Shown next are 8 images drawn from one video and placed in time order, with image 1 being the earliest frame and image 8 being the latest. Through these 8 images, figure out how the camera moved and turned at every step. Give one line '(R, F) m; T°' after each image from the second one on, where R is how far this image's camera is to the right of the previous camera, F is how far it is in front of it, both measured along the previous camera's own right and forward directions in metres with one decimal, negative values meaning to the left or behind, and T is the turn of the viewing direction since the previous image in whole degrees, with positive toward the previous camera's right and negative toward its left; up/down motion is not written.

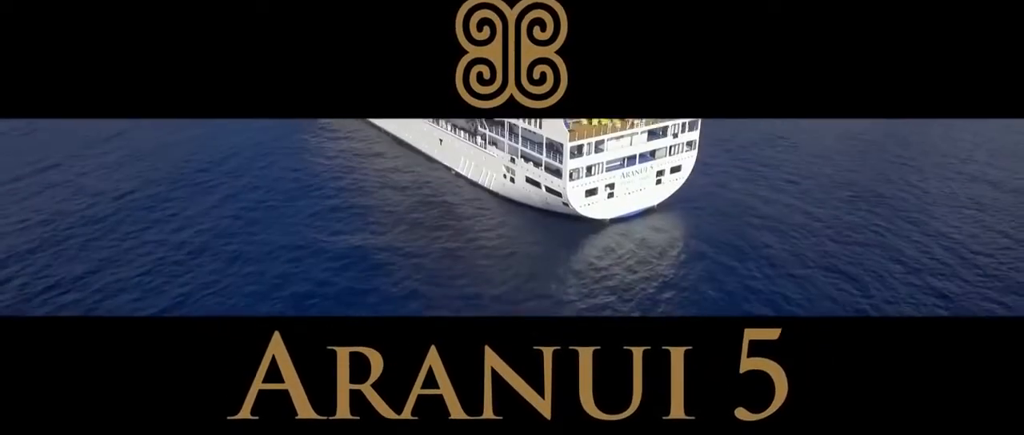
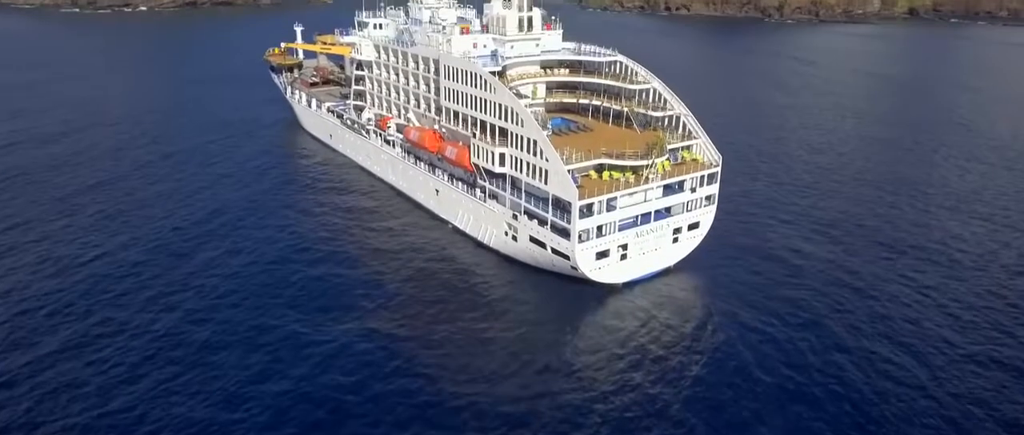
(-0.3, +4.7) m; 0°
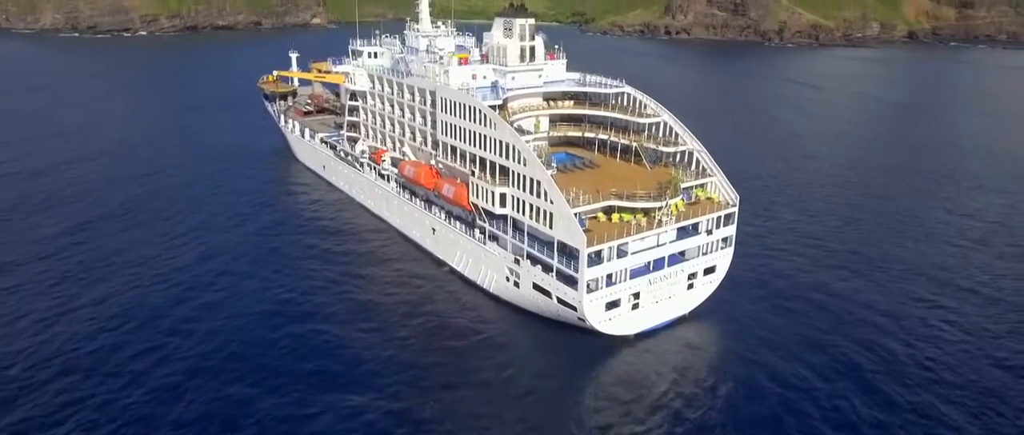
(-0.1, +3.7) m; 0°
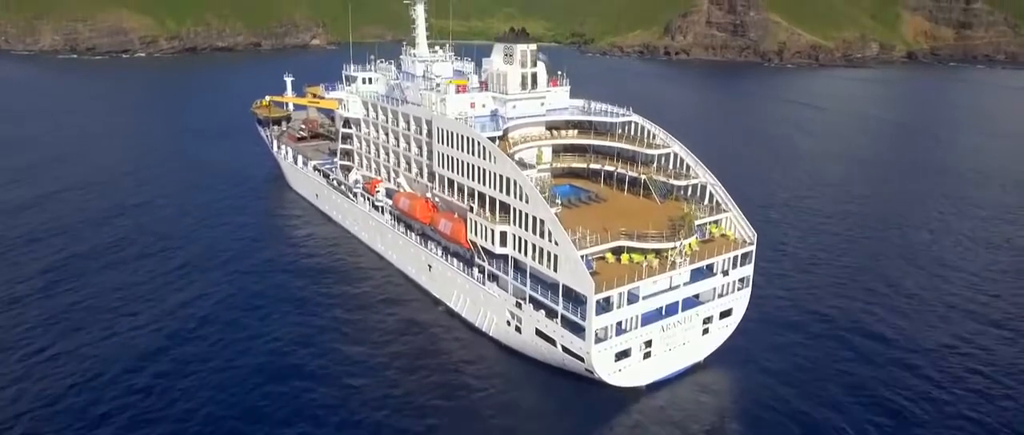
(-0.1, +3.2) m; 0°
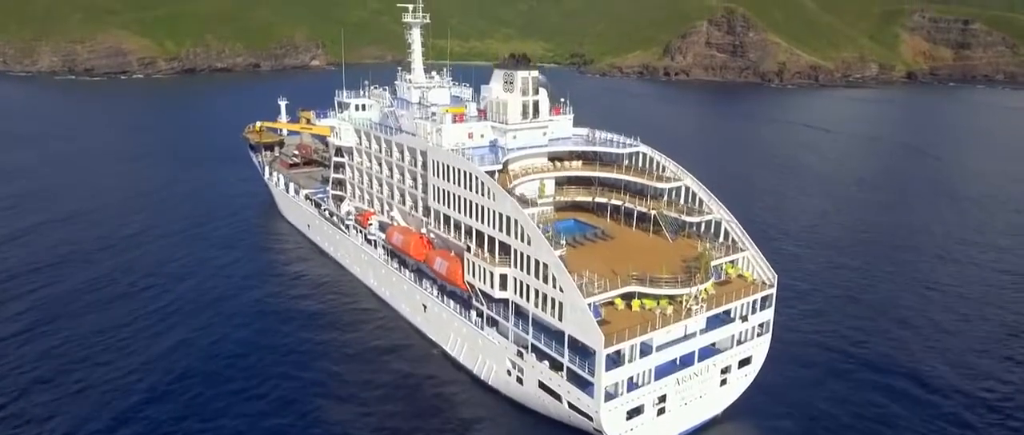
(-0.1, +3.3) m; 0°
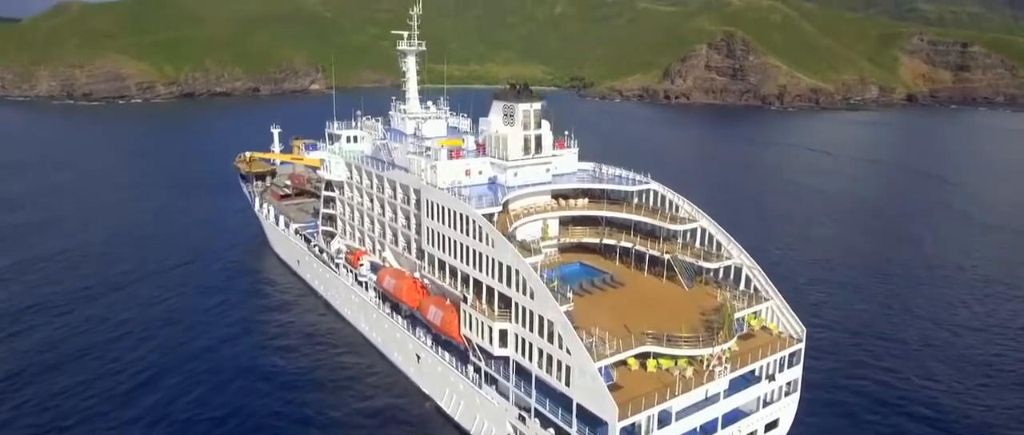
(-0.1, +3.7) m; 0°
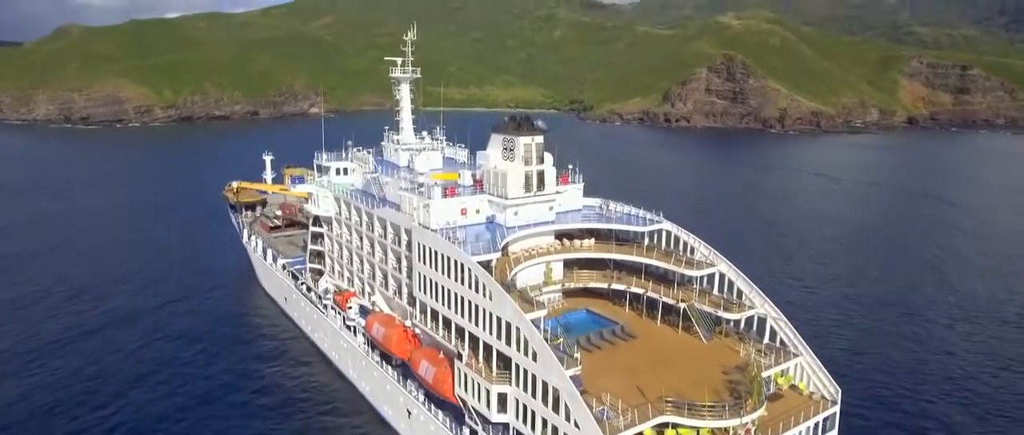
(0.0, +3.7) m; 0°
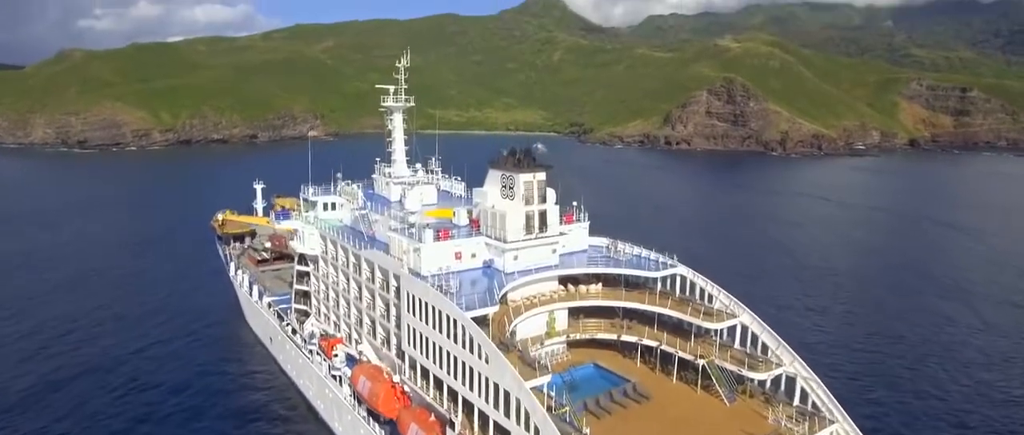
(0.0, +3.7) m; 0°
